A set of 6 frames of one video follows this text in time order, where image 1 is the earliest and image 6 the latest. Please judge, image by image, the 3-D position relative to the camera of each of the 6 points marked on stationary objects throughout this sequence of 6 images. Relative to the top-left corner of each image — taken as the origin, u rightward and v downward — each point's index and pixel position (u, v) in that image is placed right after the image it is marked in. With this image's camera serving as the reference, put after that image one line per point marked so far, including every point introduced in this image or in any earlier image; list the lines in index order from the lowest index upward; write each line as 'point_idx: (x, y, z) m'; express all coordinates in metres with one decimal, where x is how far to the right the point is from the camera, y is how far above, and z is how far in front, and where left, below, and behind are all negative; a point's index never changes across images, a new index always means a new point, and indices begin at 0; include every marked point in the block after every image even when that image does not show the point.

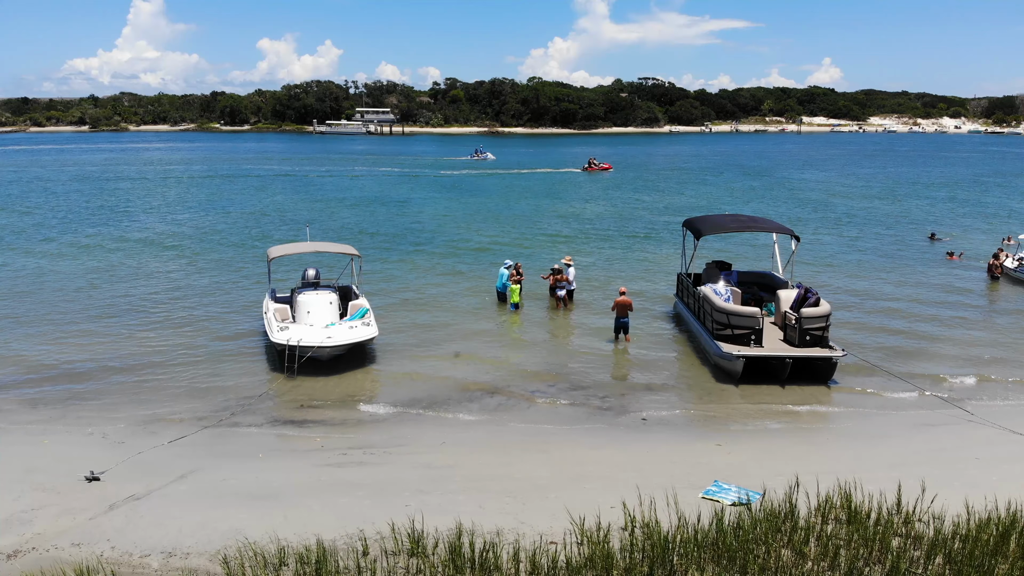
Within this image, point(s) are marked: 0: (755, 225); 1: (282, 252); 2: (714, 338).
0: (+5.1, +1.3, +17.9) m
1: (-4.8, +0.8, +17.6) m
2: (+3.7, -0.9, +15.7) m
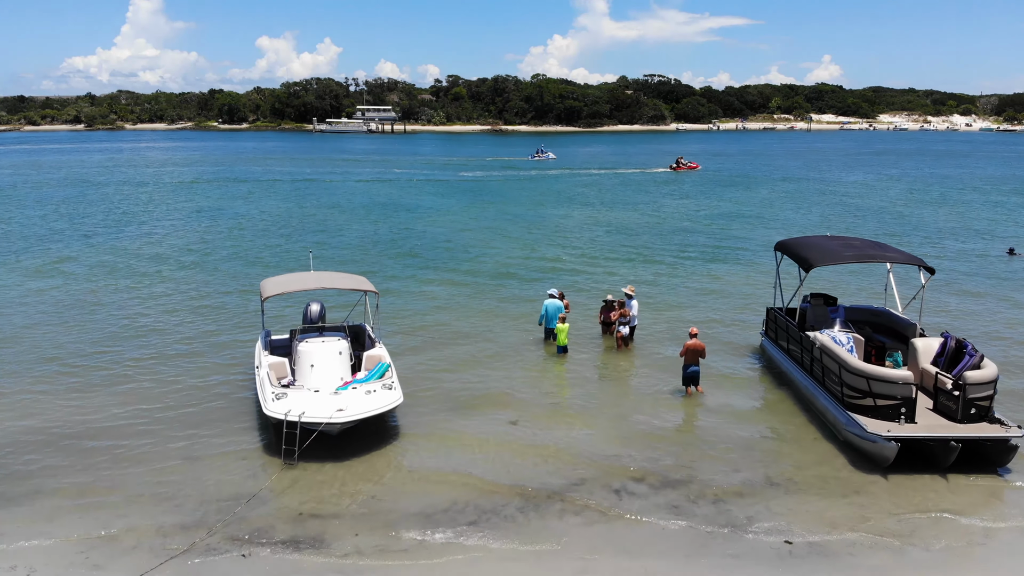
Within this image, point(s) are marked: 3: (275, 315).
0: (+6.0, +0.6, +14.2) m
1: (-3.8, +0.1, +14.0) m
2: (+4.7, -1.7, +12.0) m
3: (-4.8, -0.6, +17.6) m
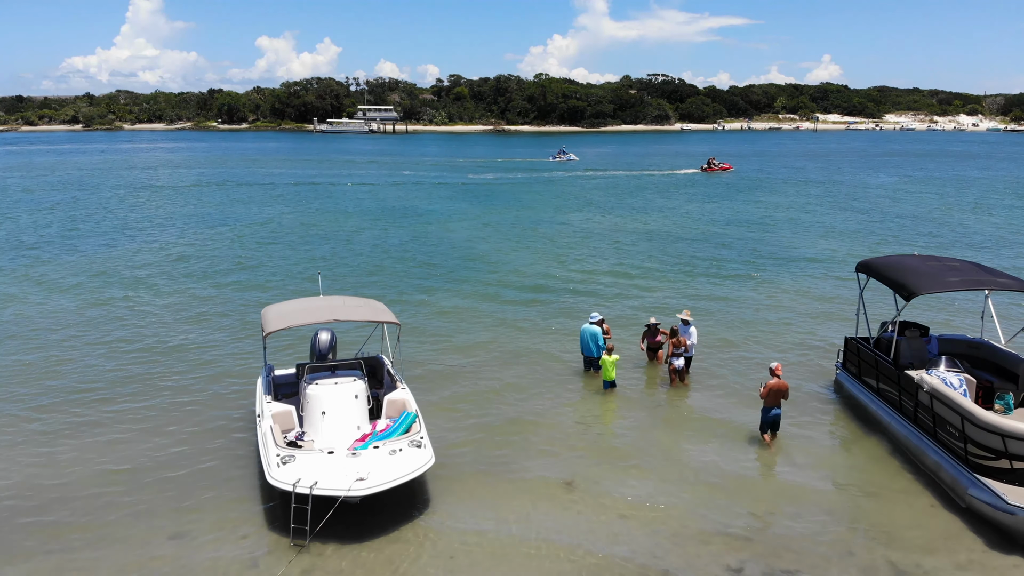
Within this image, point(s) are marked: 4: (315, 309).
0: (+6.7, +0.2, +12.1) m
1: (-3.2, -0.4, +11.9) m
2: (+5.3, -2.1, +9.9) m
3: (-4.2, -1.0, +15.5) m
4: (-2.8, -0.3, +12.1) m
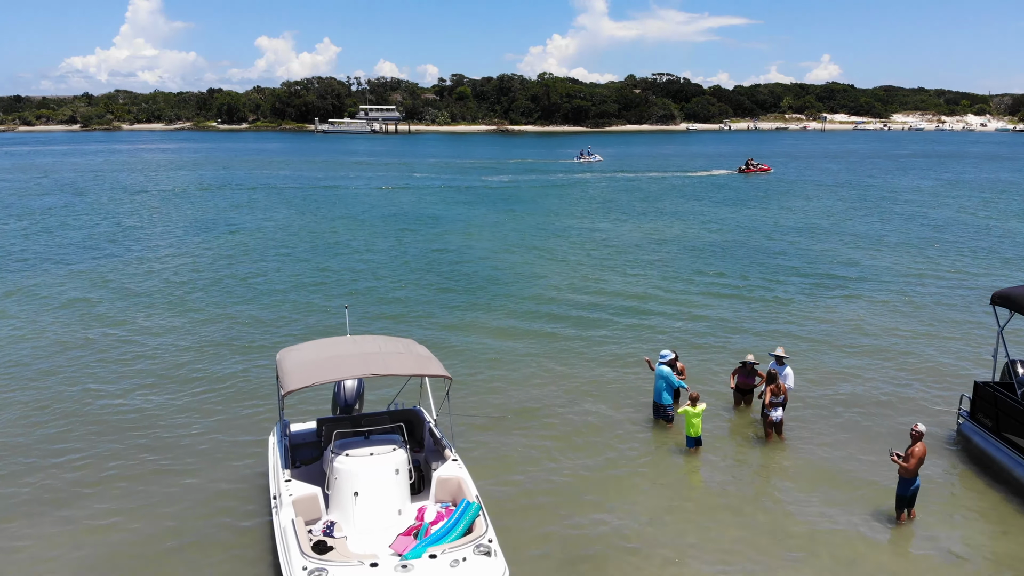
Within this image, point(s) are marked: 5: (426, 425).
0: (+7.6, -0.3, +9.8) m
1: (-2.3, -0.9, +9.5) m
2: (+6.2, -2.6, +7.6) m
3: (-3.3, -1.5, +13.1) m
4: (-1.9, -0.8, +9.7) m
5: (-1.0, -1.7, +10.4) m
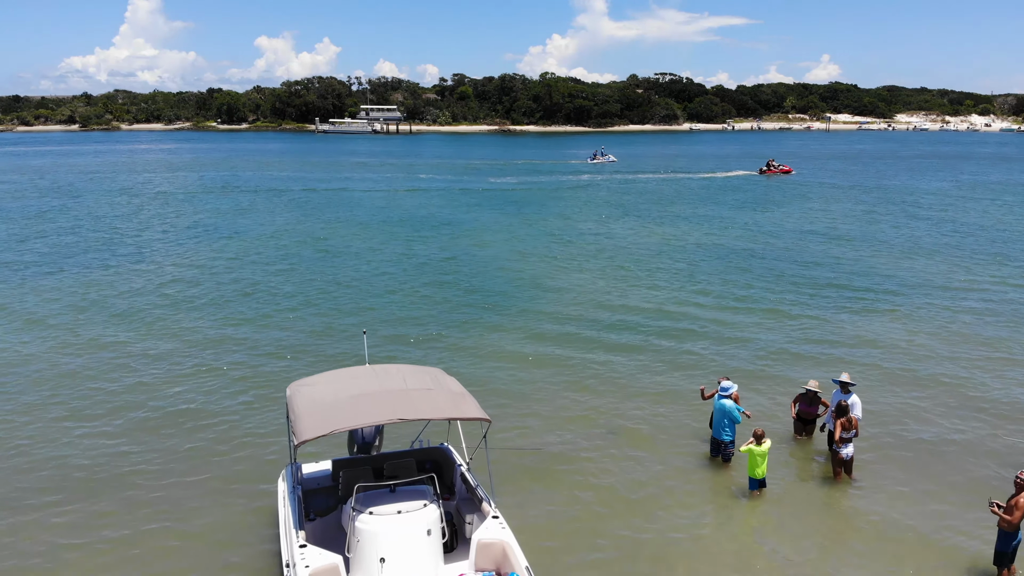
0: (+8.0, -0.6, +8.5) m
1: (-1.8, -1.1, +8.2) m
2: (+6.7, -2.9, +6.3) m
3: (-2.9, -1.8, +11.8) m
4: (-1.5, -1.0, +8.4) m
5: (-0.6, -2.0, +9.1) m
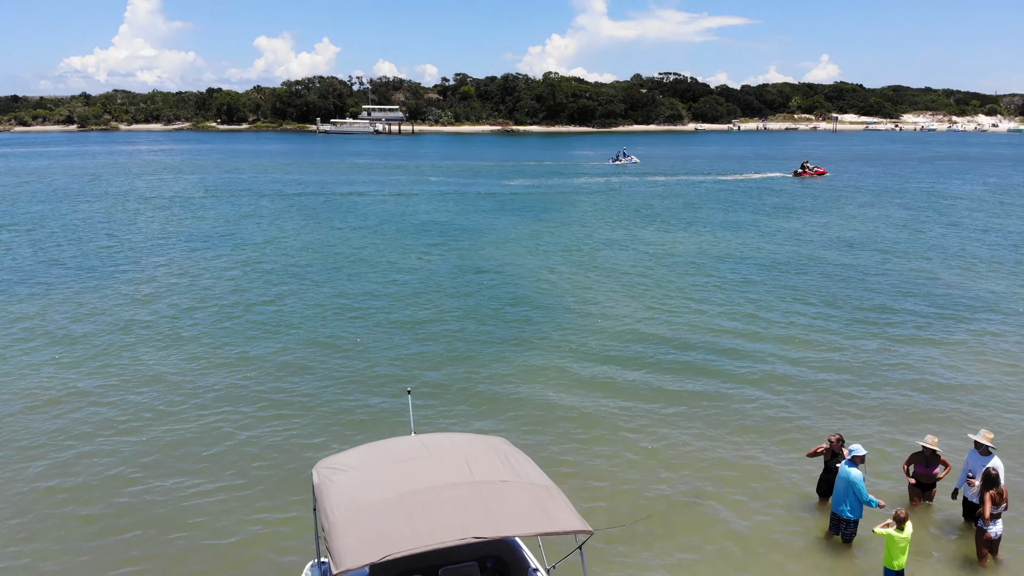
0: (+8.8, -1.1, +6.4) m
1: (-1.1, -1.6, +6.2) m
2: (+7.4, -3.3, +4.3) m
3: (-2.1, -2.2, +9.8) m
4: (-0.7, -1.5, +6.4) m
5: (+0.2, -2.4, +7.1) m
